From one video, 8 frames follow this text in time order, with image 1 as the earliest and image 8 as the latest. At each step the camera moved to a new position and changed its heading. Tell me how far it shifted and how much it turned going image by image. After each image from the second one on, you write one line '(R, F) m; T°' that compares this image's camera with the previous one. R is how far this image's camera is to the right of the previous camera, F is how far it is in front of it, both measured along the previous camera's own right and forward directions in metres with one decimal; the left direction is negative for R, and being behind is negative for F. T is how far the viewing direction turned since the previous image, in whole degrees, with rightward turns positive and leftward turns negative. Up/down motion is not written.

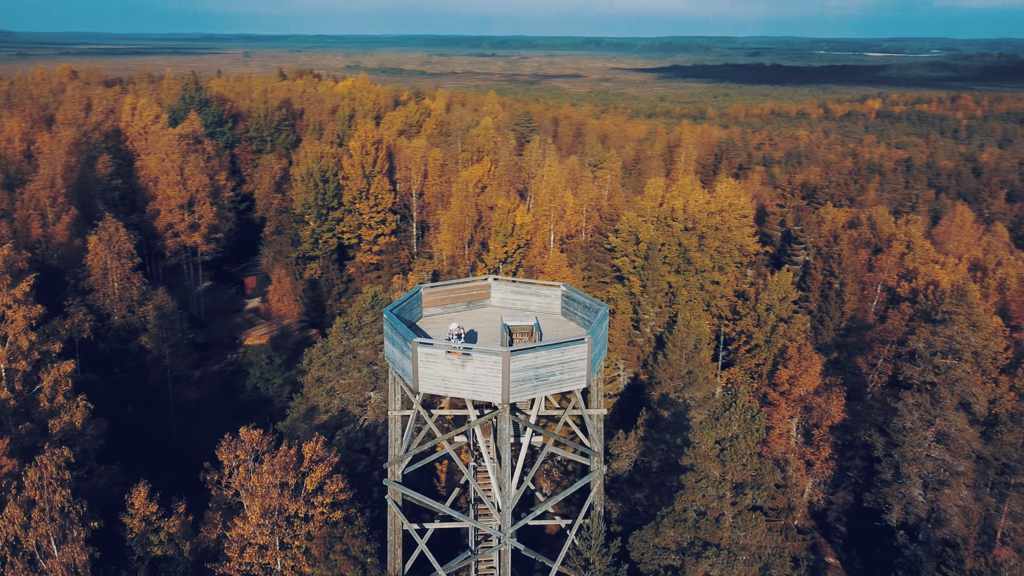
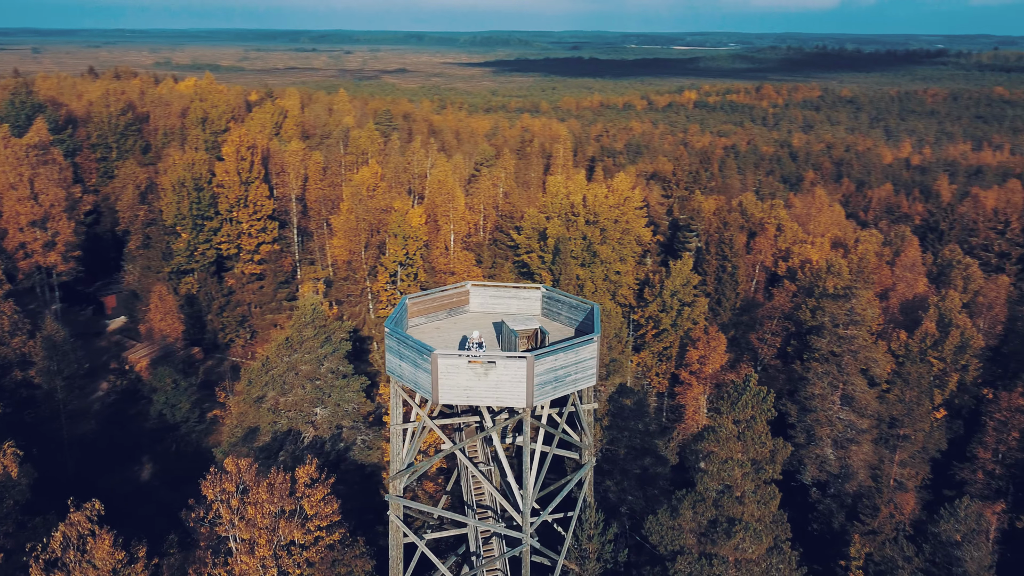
(-2.8, +0.1) m; +12°
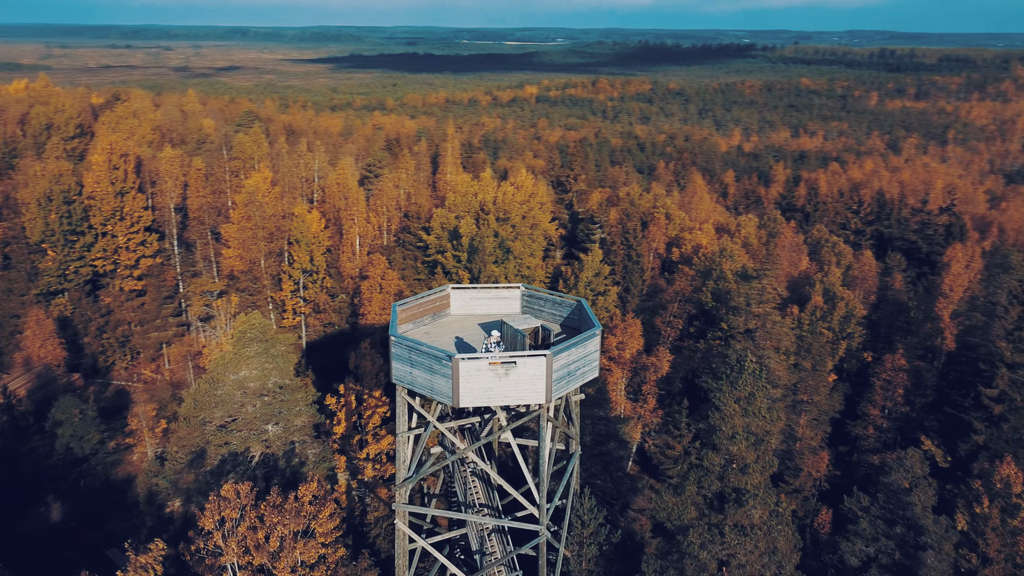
(-2.7, -0.1) m; +11°
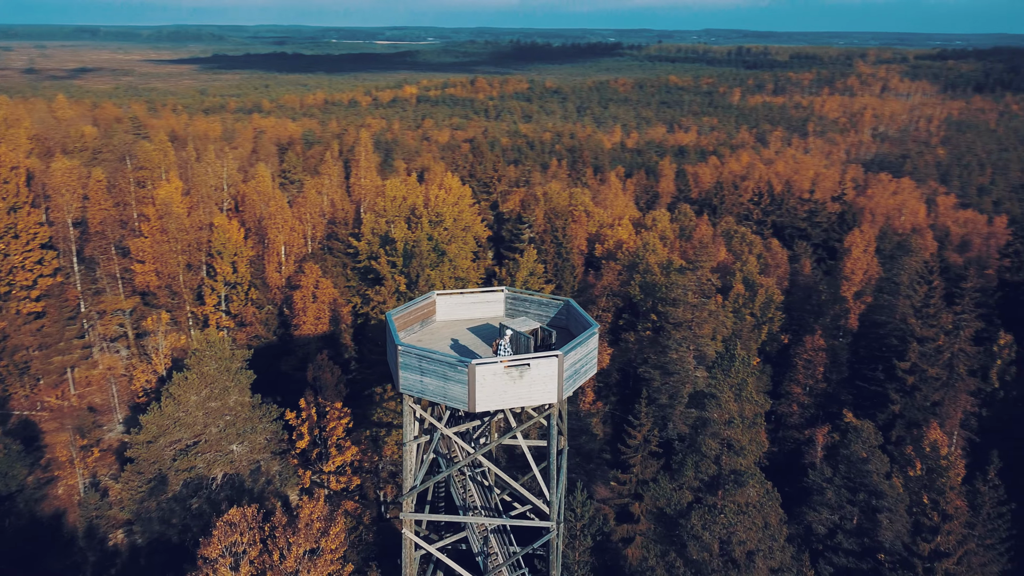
(-2.1, -0.1) m; +8°
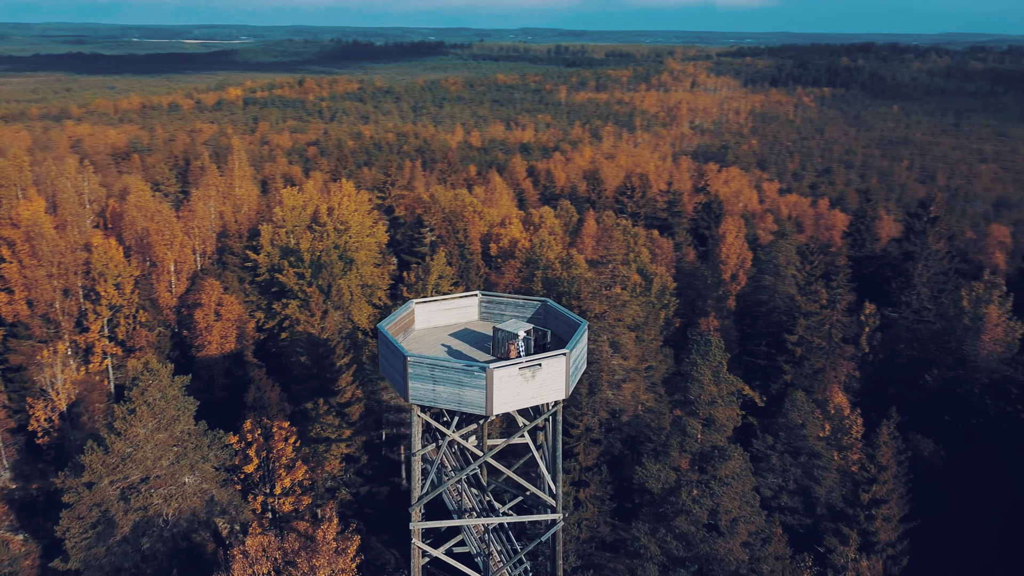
(-2.8, -0.1) m; +12°
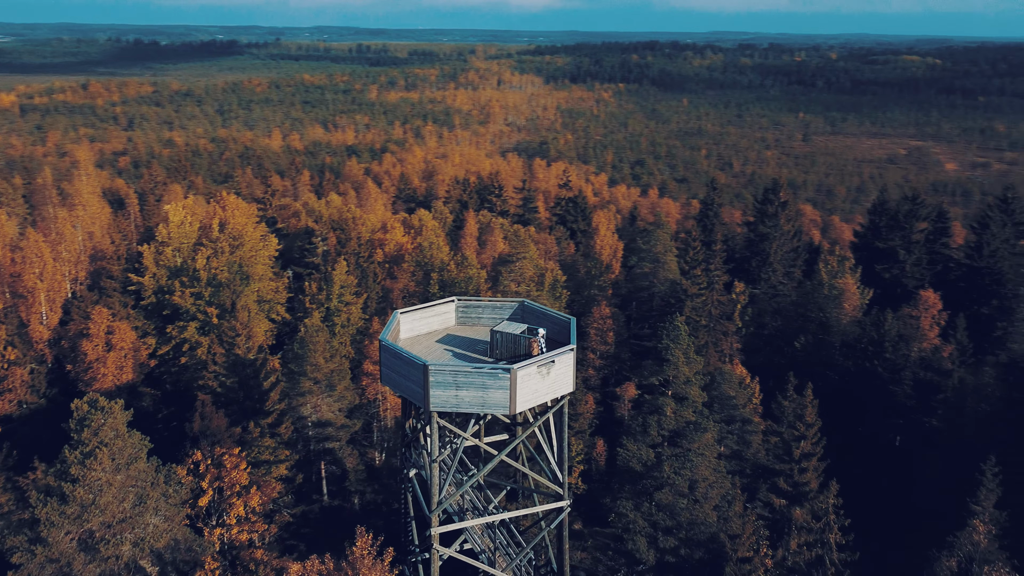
(-3.4, -0.2) m; +13°
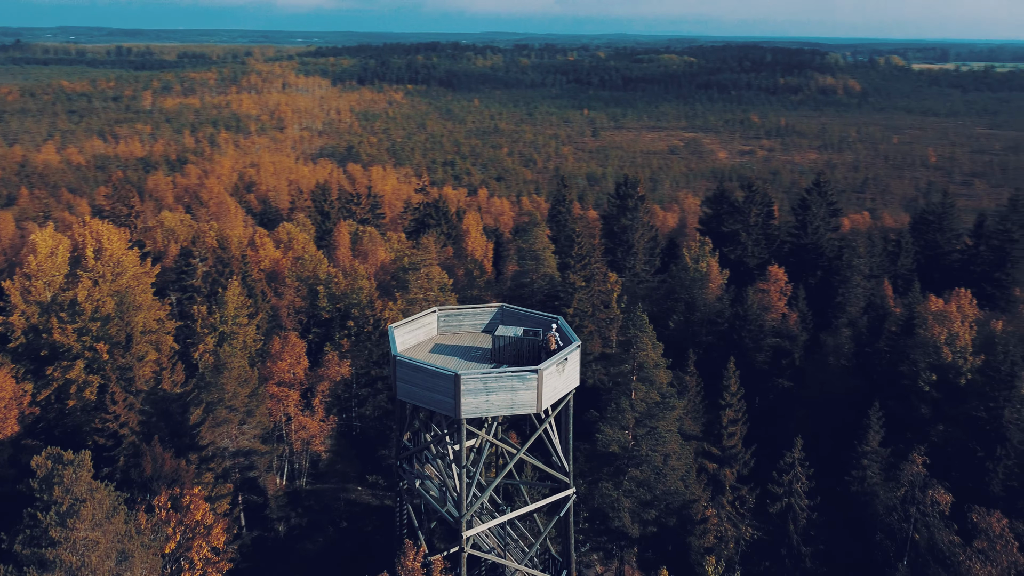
(-4.0, -0.2) m; +14°
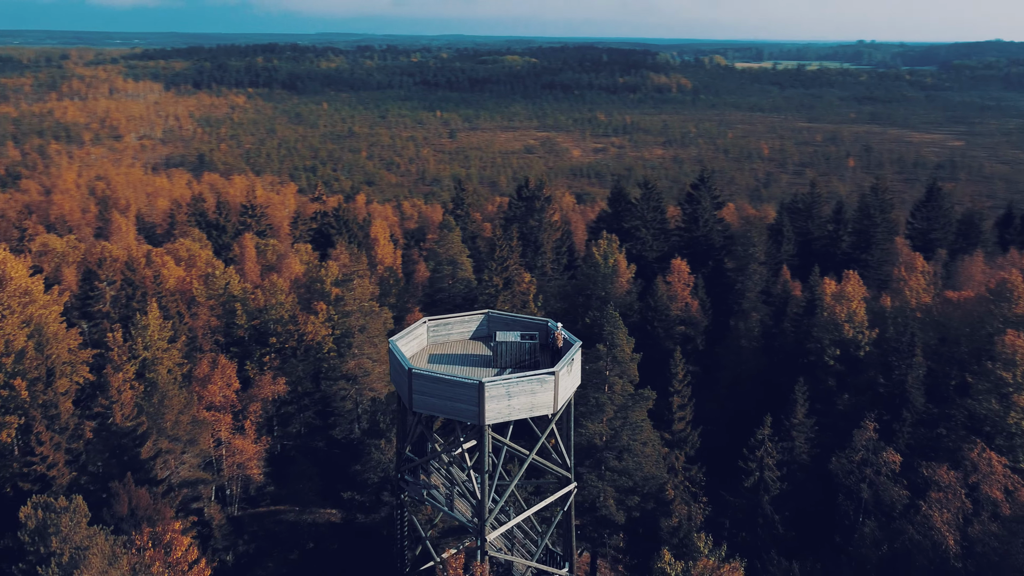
(-3.0, -0.2) m; +10°
